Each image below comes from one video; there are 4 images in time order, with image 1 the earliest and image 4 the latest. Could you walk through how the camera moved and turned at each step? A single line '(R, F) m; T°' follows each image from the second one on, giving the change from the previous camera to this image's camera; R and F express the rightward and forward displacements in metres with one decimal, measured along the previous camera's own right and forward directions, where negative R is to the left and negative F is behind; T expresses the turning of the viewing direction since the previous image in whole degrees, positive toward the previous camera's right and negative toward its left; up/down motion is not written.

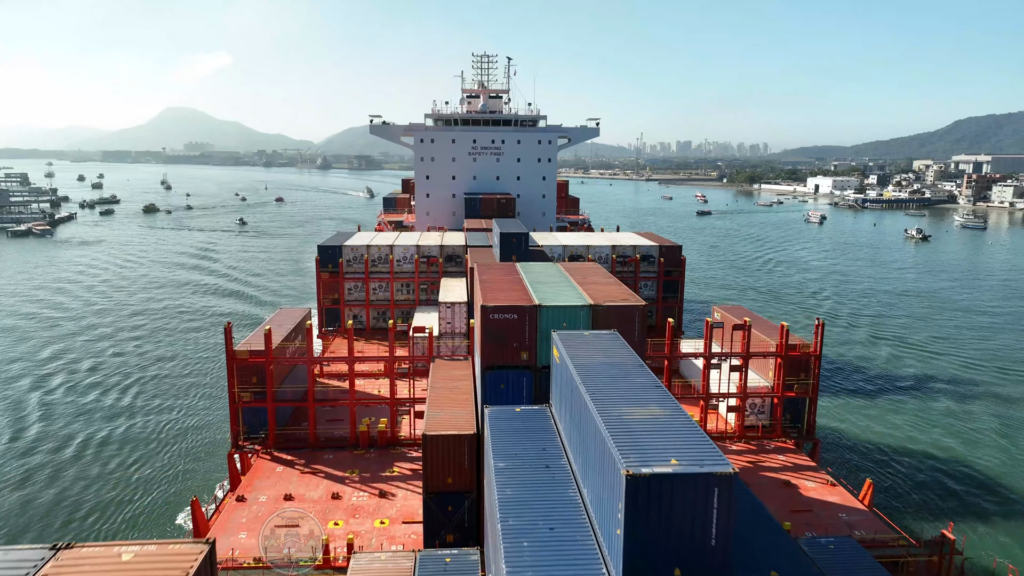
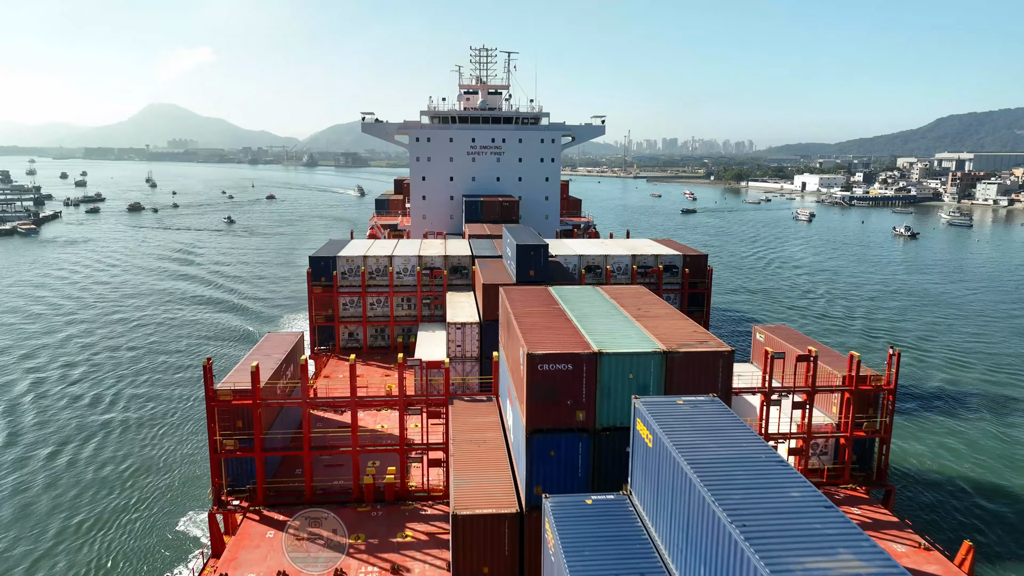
(-0.8, +2.3) m; +1°
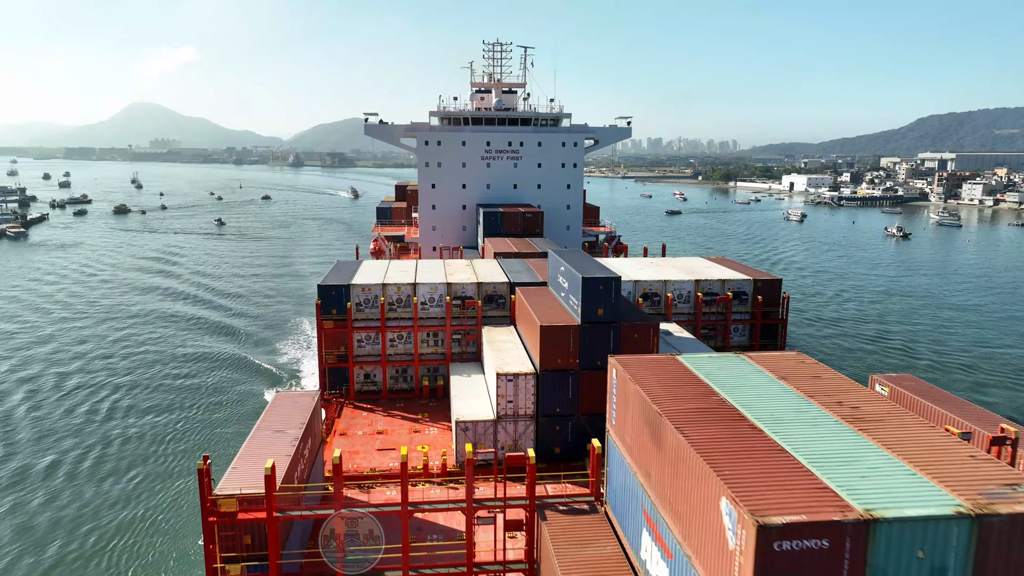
(-1.7, +3.6) m; +1°
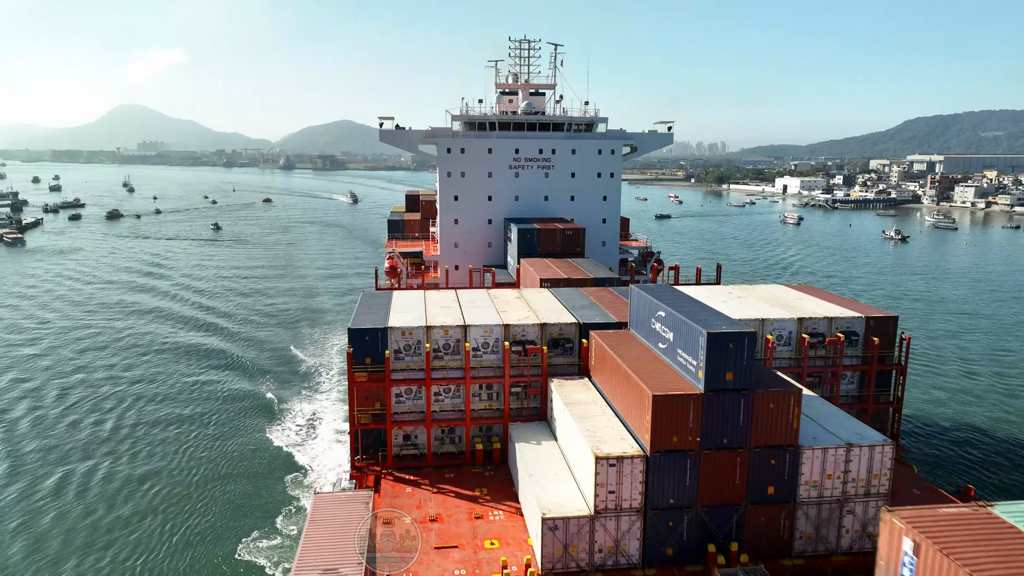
(-1.9, +3.5) m; +1°
